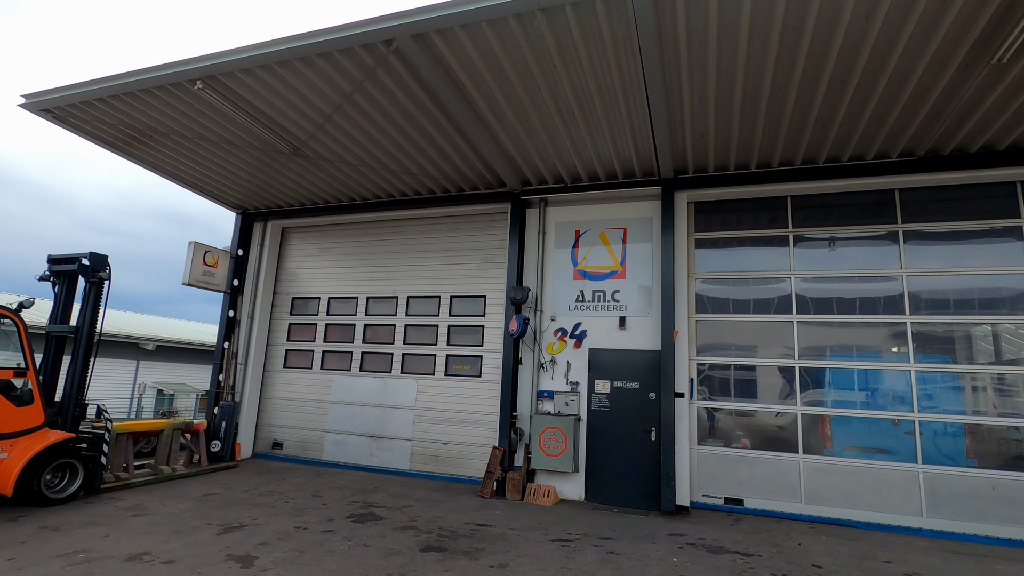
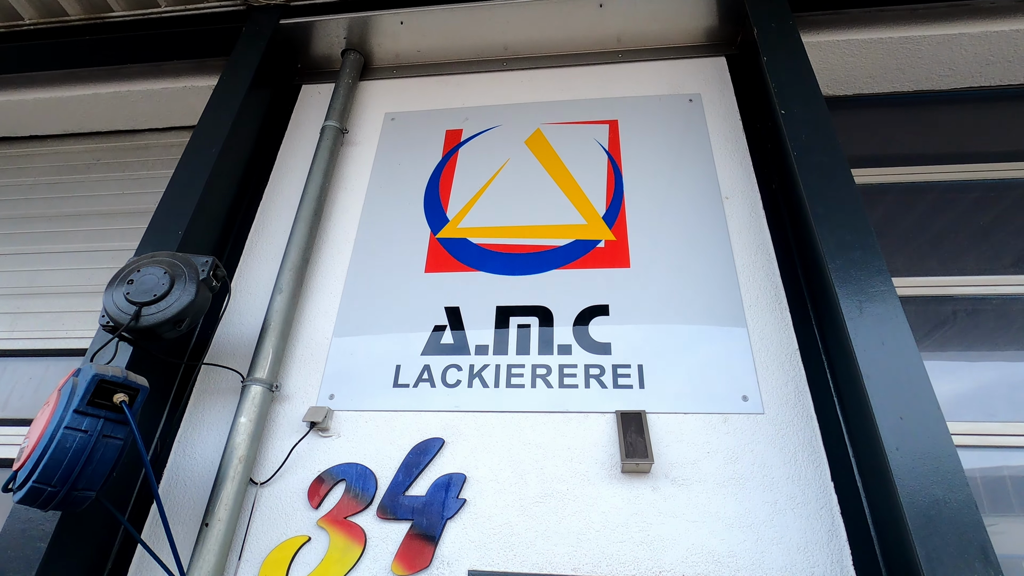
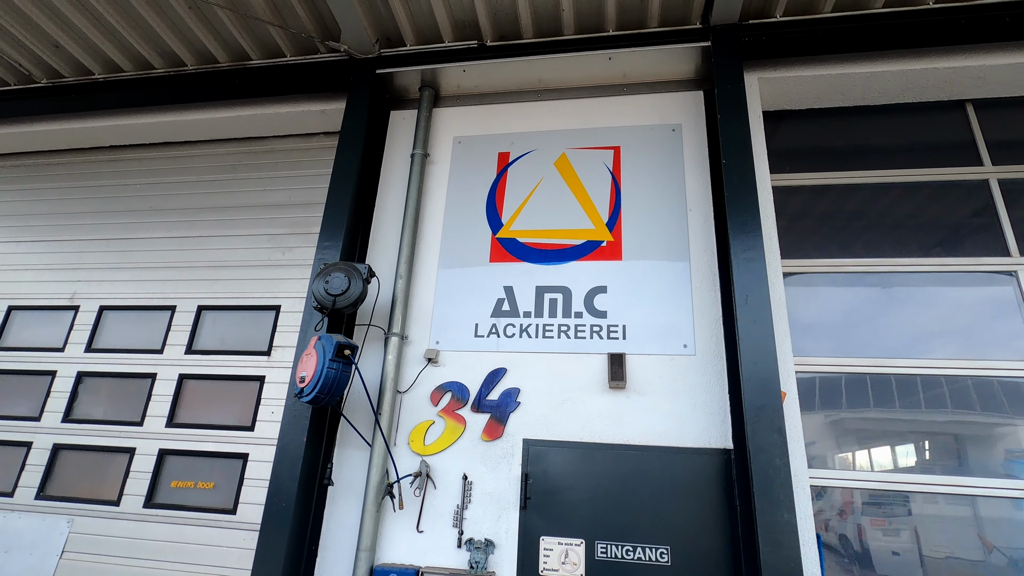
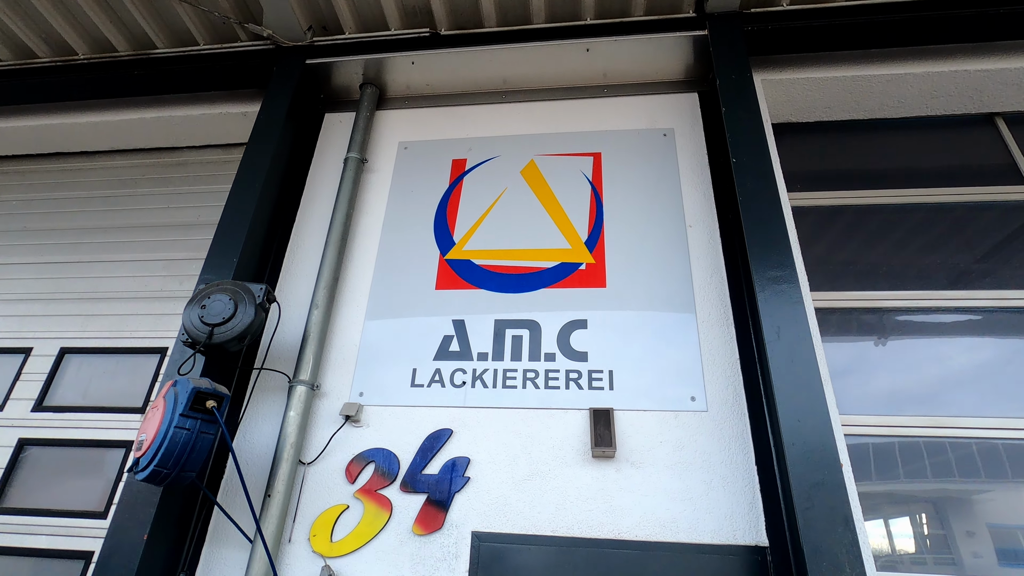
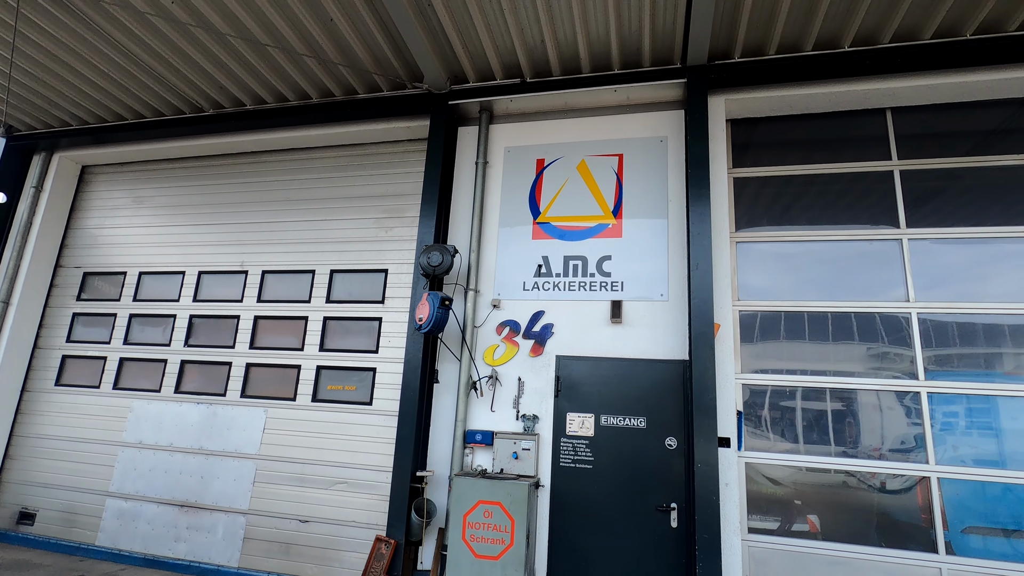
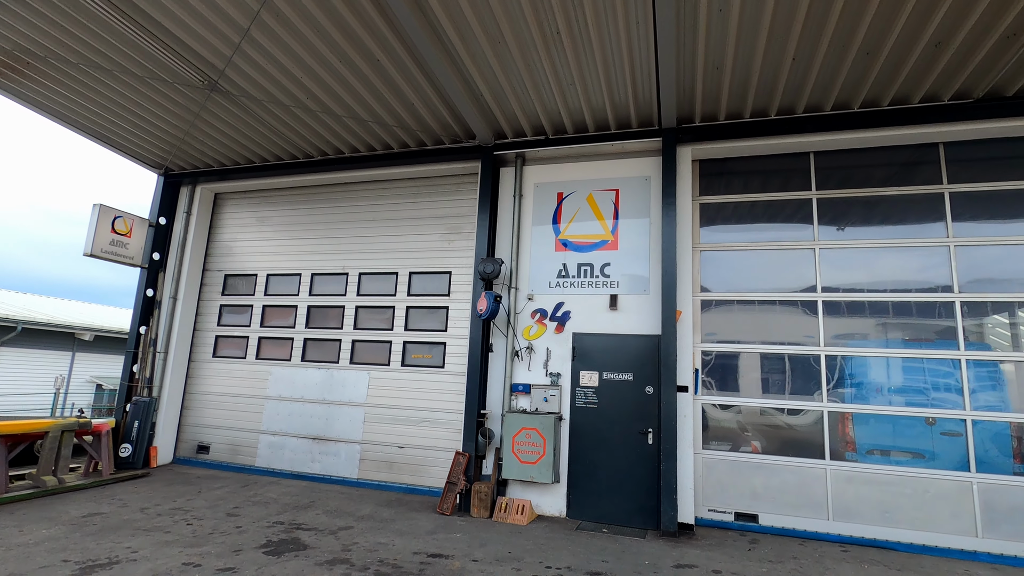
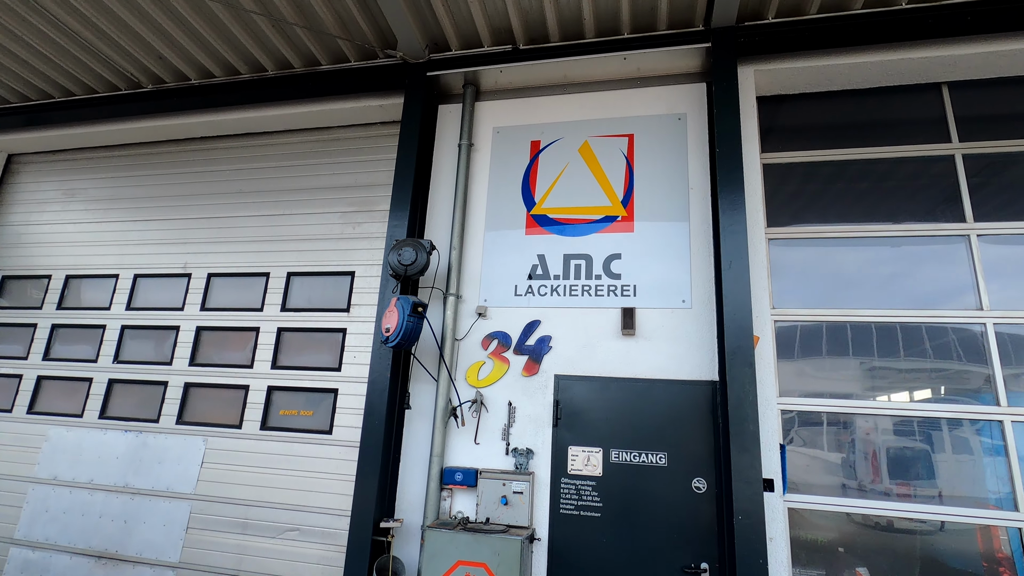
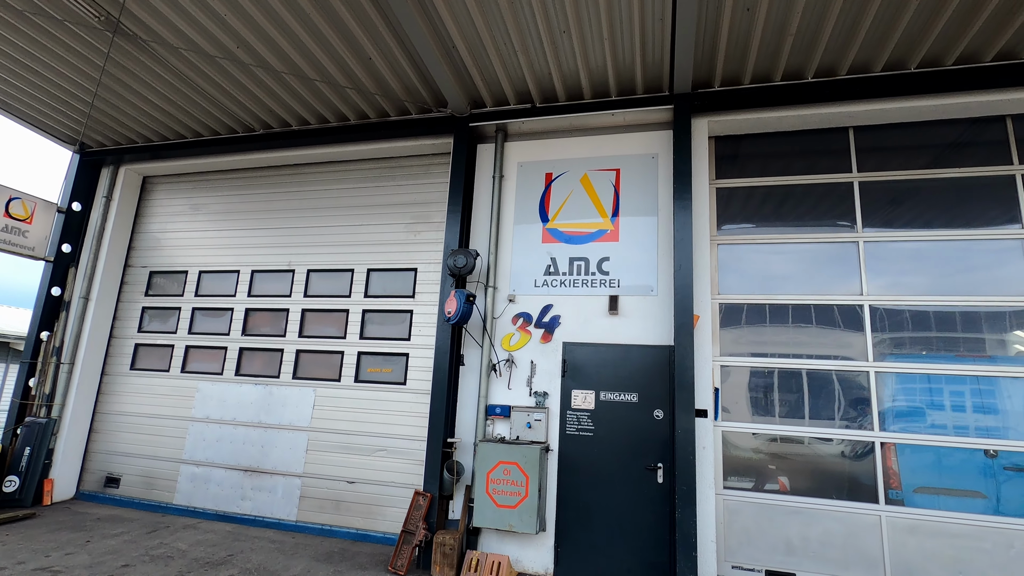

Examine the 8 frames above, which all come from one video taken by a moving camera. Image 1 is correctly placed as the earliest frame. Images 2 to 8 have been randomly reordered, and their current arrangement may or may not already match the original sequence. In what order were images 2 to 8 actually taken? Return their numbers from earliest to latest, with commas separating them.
6, 8, 5, 7, 3, 4, 2
